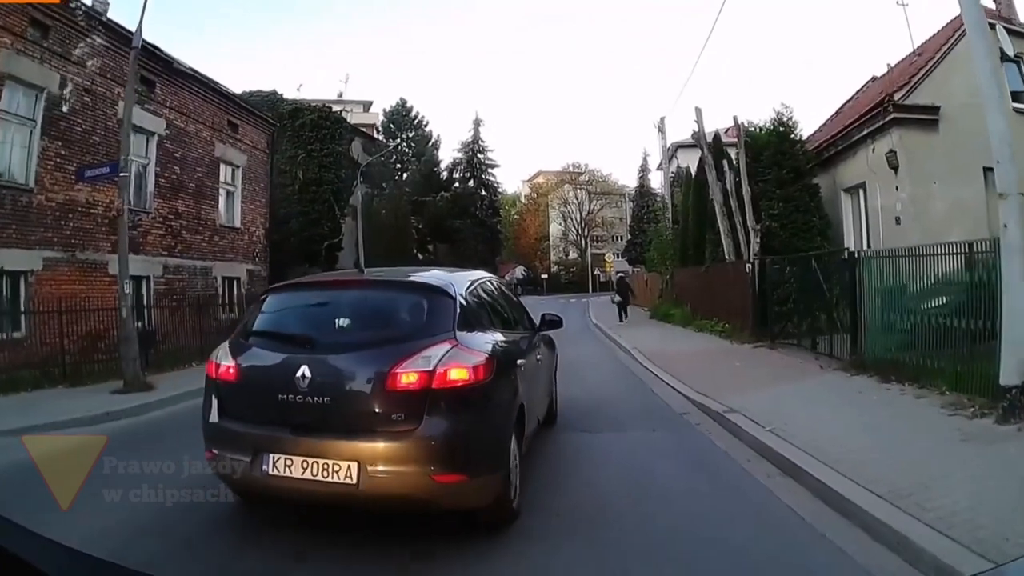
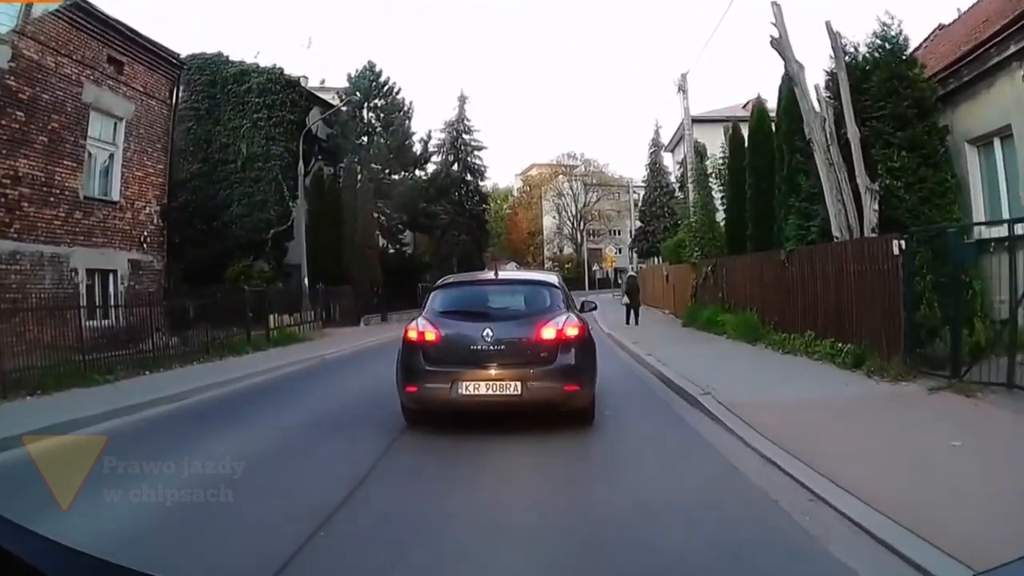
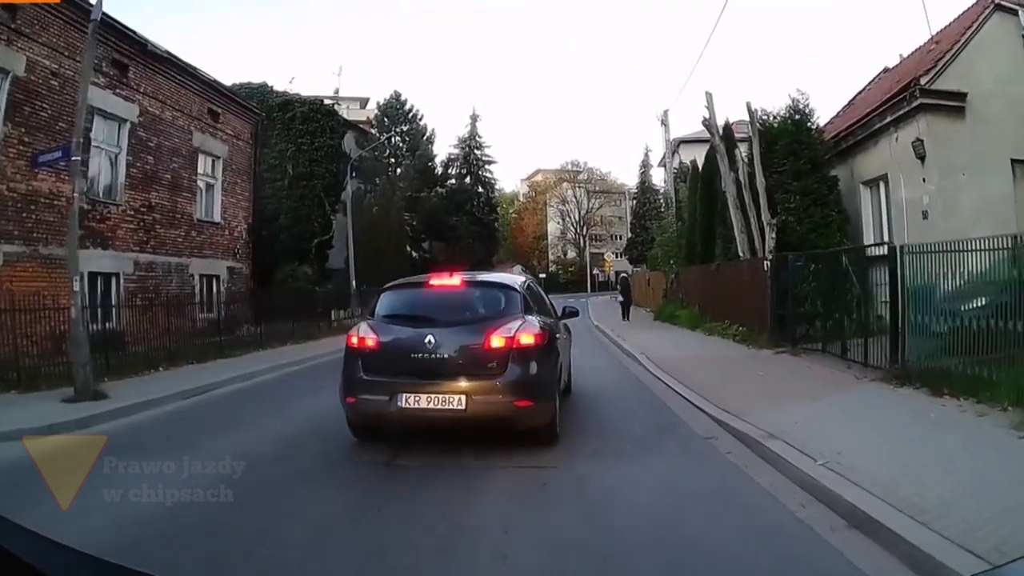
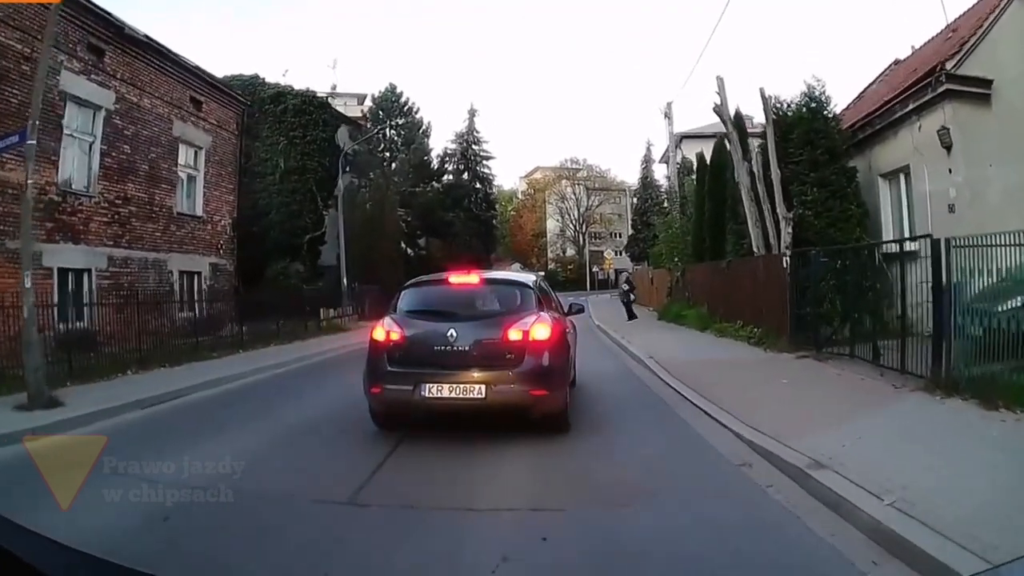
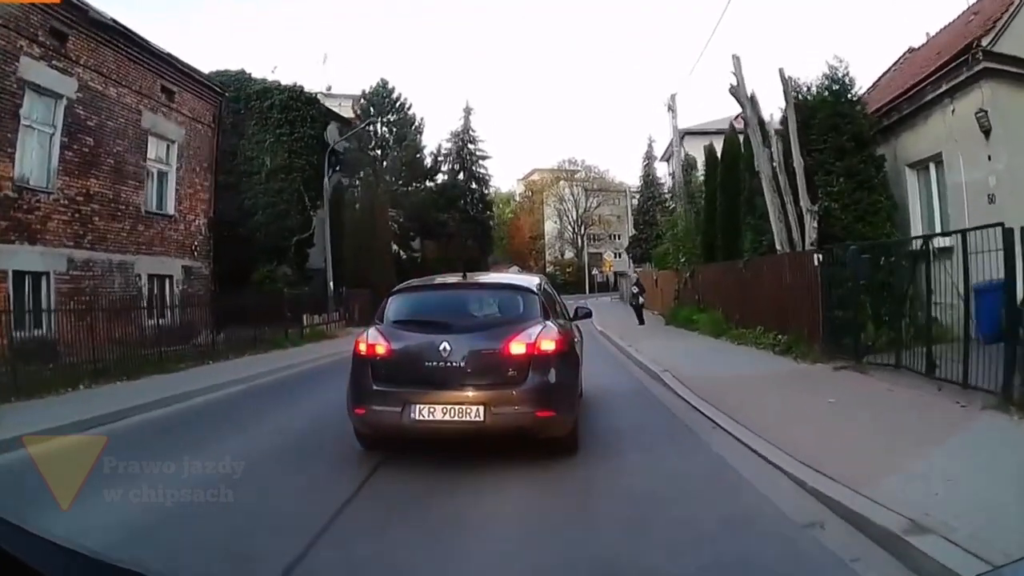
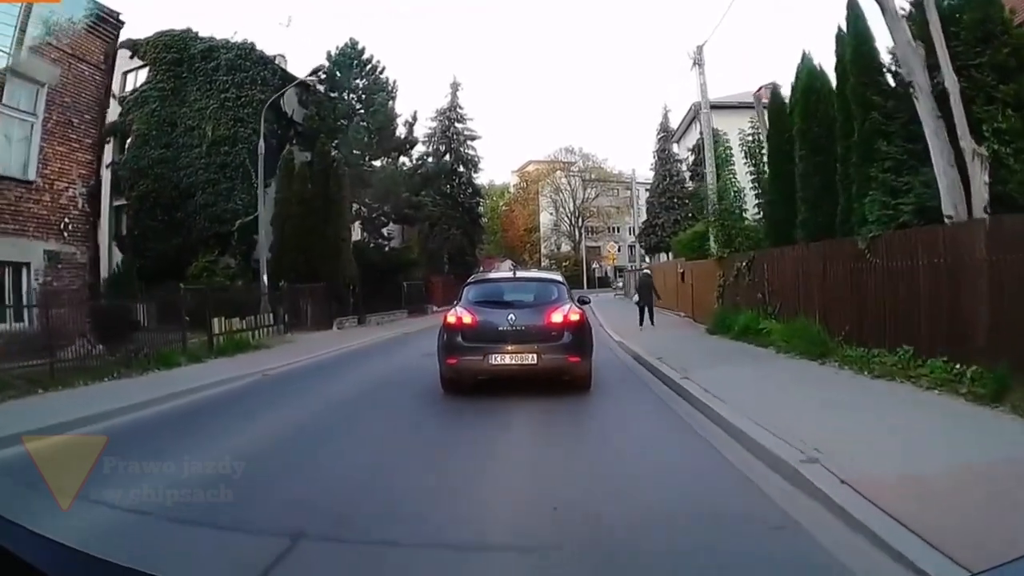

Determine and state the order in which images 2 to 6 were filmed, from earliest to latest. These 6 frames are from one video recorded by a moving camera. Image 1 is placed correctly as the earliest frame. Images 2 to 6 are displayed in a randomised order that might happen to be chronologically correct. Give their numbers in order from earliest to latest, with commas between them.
3, 4, 5, 2, 6
